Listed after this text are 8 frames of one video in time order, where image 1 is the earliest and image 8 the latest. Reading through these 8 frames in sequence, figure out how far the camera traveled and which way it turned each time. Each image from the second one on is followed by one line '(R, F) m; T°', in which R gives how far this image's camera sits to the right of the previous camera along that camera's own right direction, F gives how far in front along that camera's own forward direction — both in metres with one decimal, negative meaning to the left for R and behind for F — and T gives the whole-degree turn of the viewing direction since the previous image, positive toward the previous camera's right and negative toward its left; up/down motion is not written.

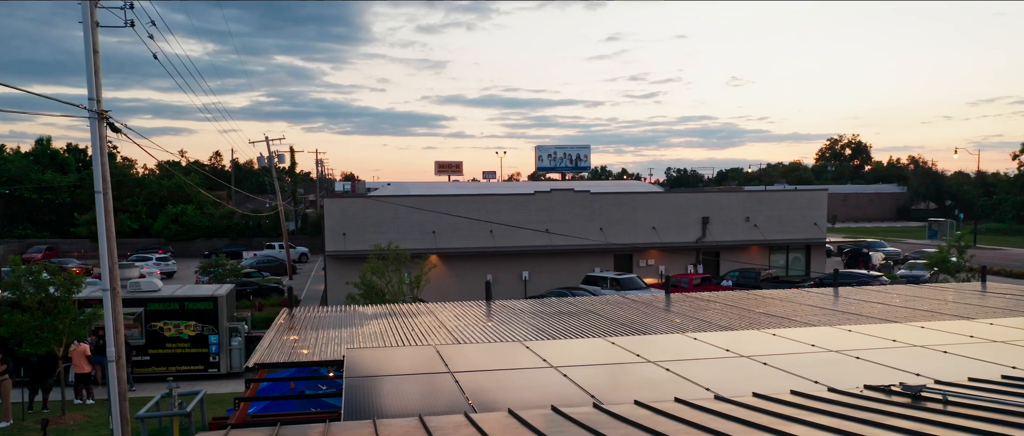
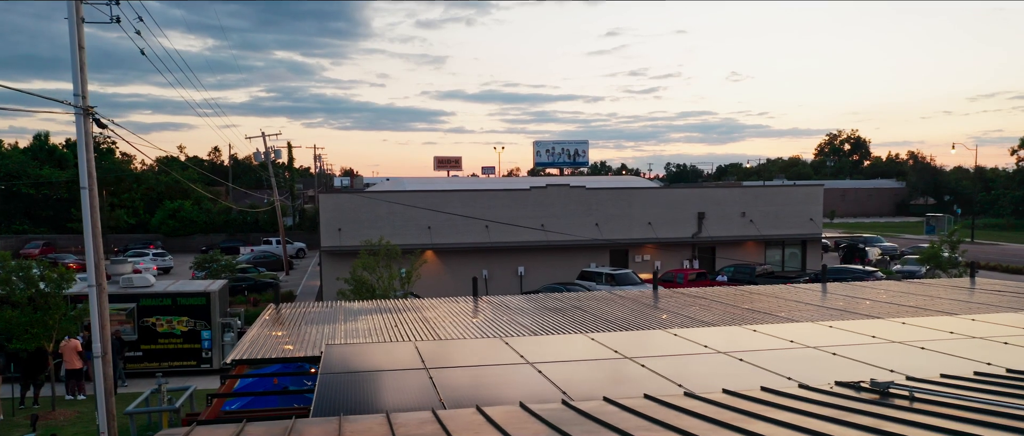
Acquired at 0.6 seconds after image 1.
(+0.3, 0.0) m; 0°
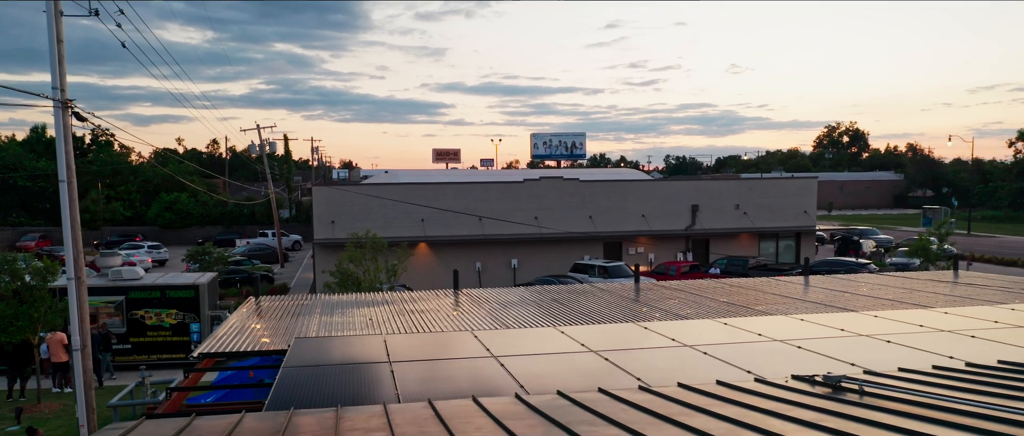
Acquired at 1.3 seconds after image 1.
(+0.4, 0.0) m; 0°
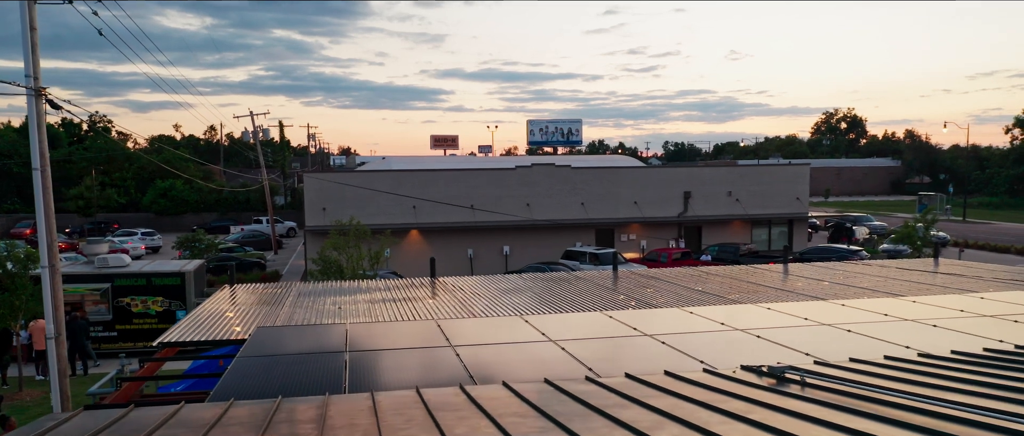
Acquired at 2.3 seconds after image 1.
(+0.5, +0.1) m; 0°
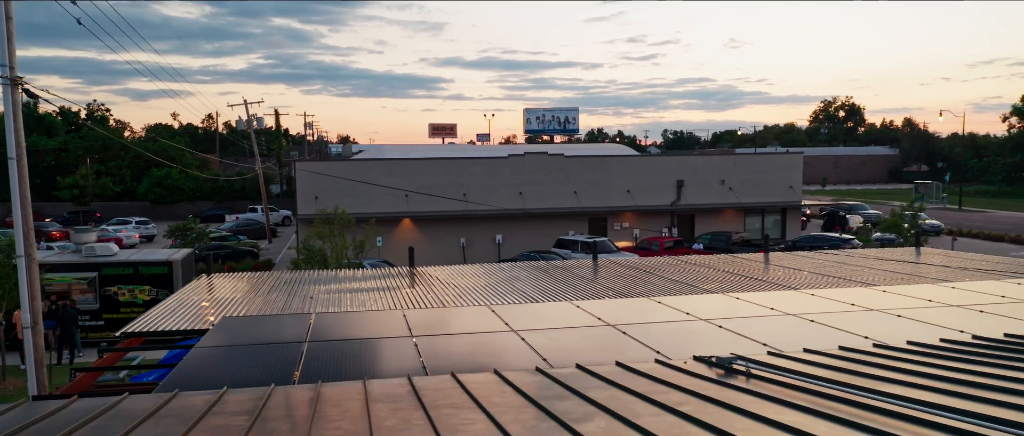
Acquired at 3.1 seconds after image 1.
(+0.4, +0.1) m; 0°
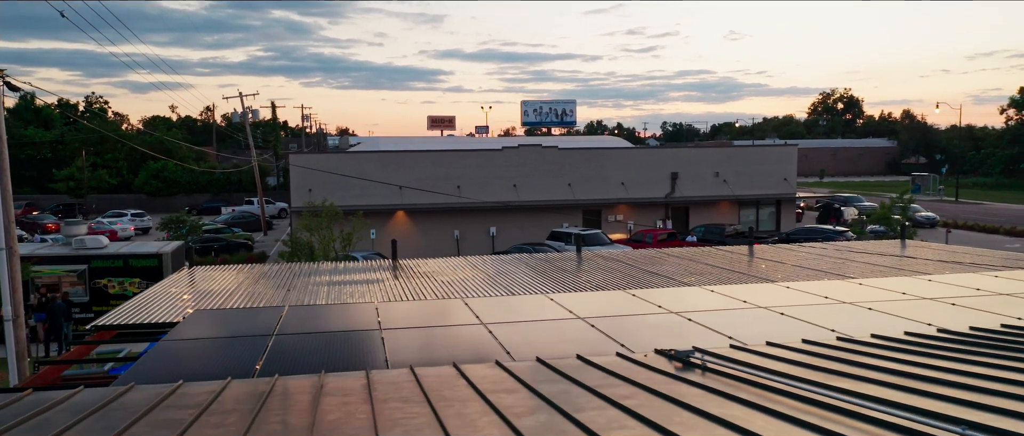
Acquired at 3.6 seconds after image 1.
(+0.3, 0.0) m; 0°
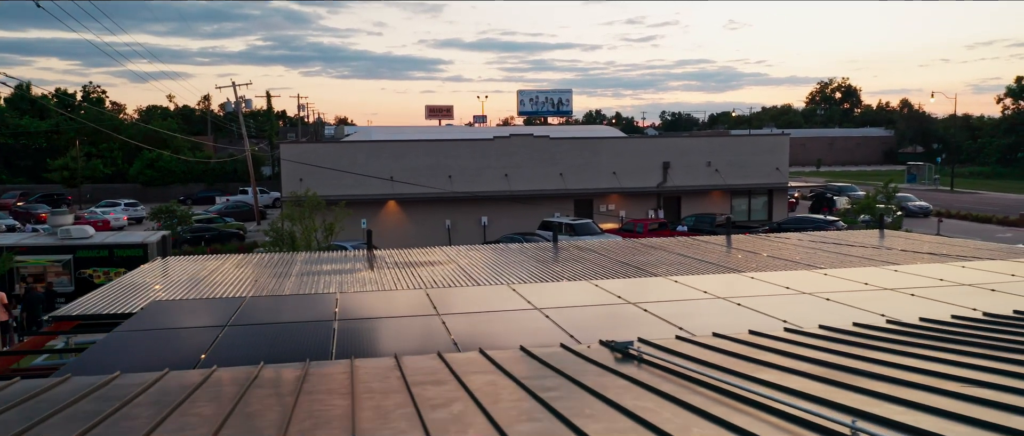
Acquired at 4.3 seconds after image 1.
(+0.5, 0.0) m; 0°
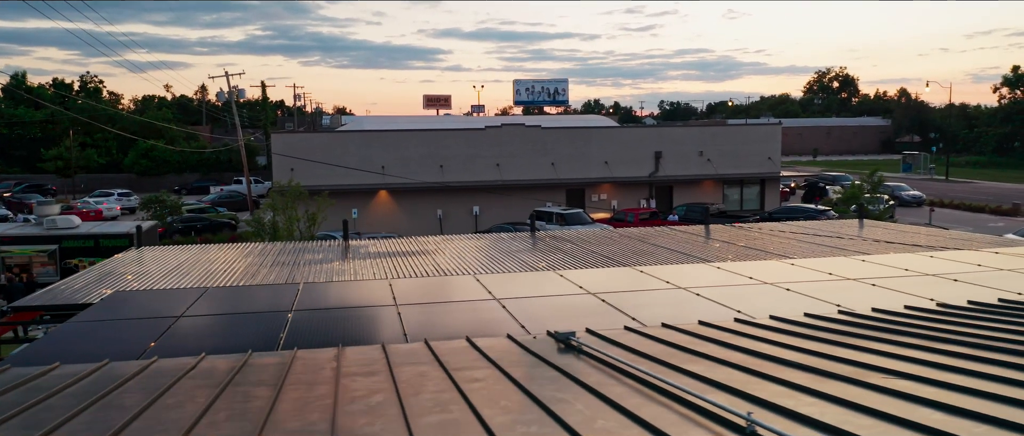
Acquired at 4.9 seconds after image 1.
(+0.4, 0.0) m; 0°
